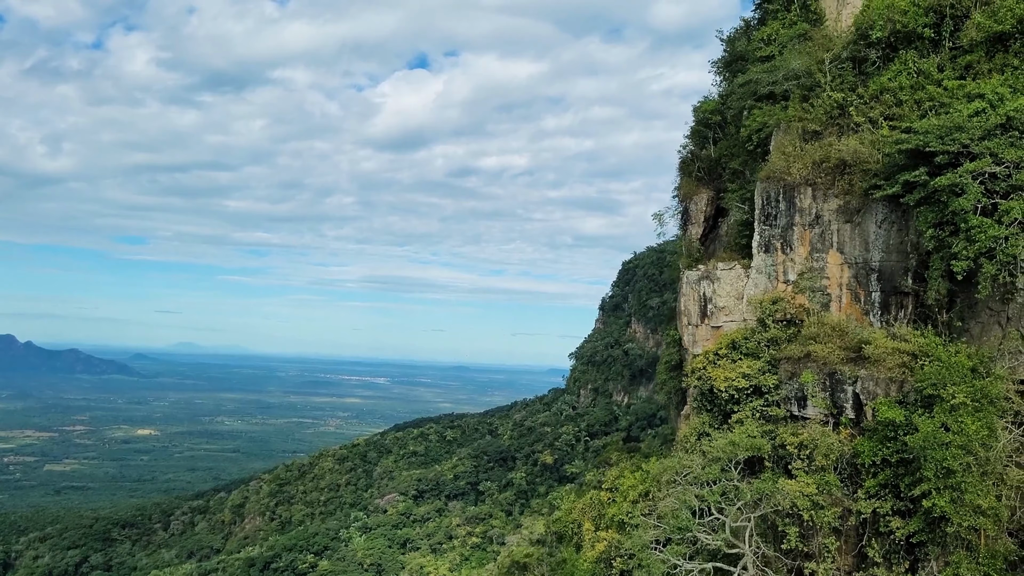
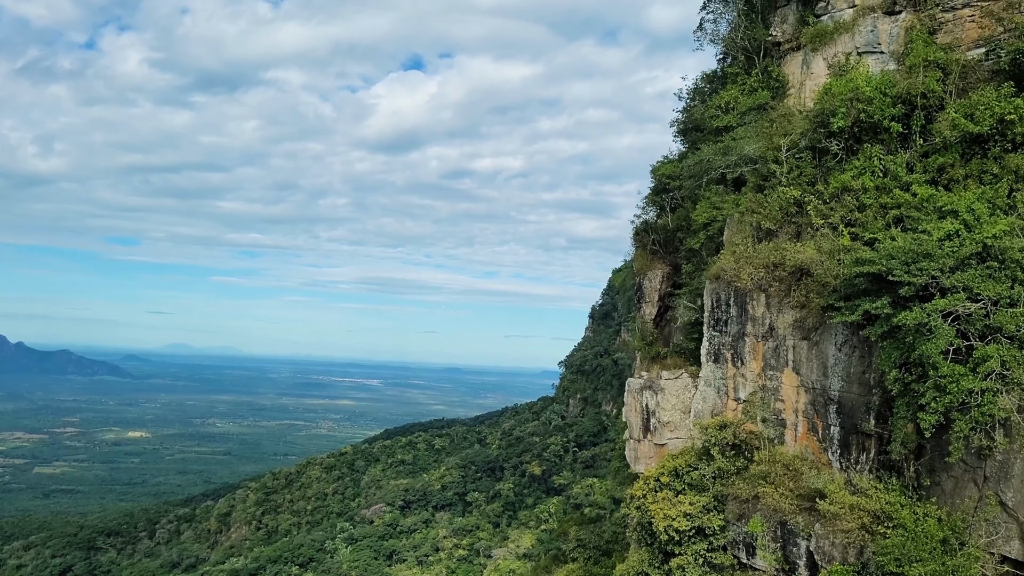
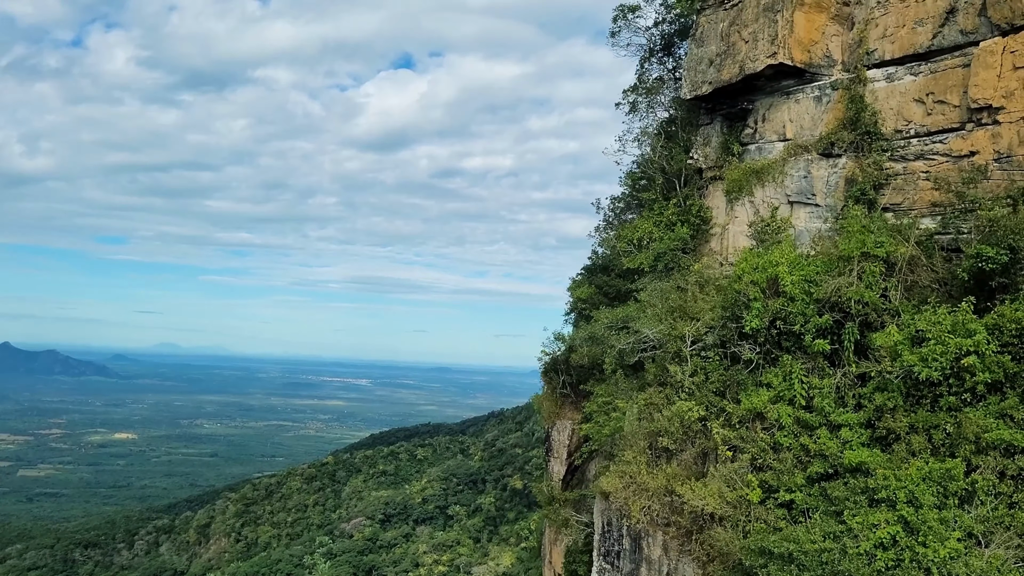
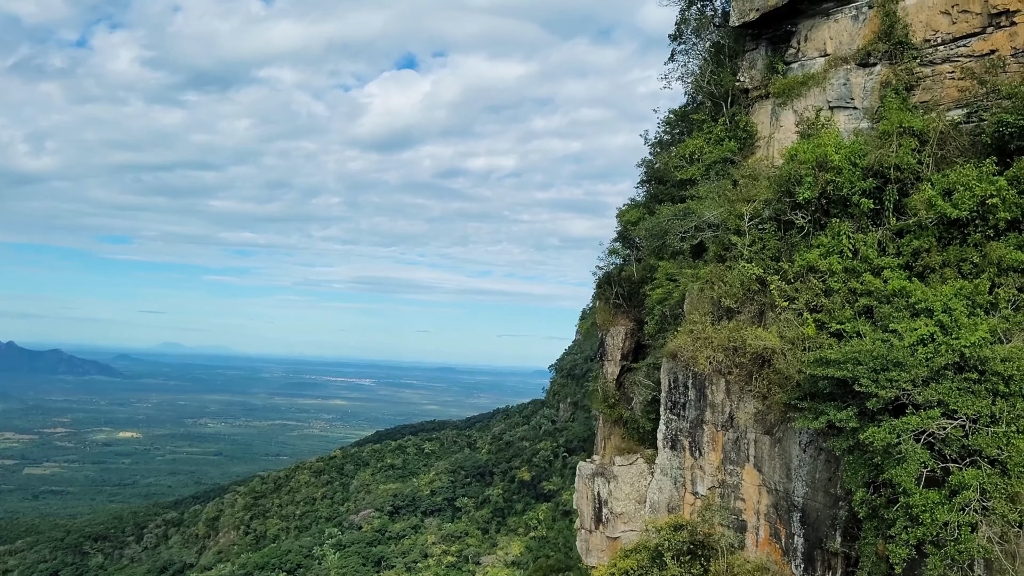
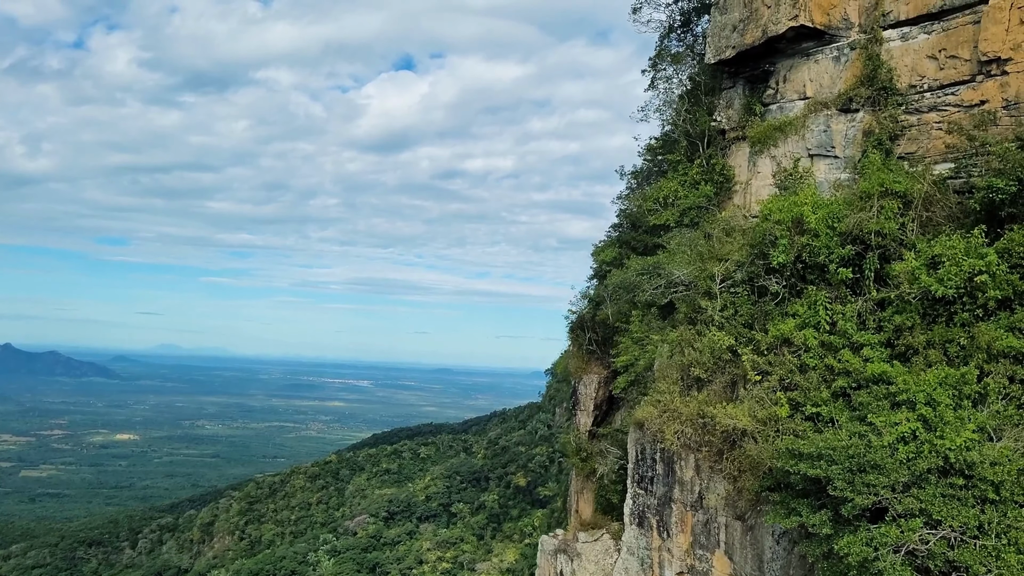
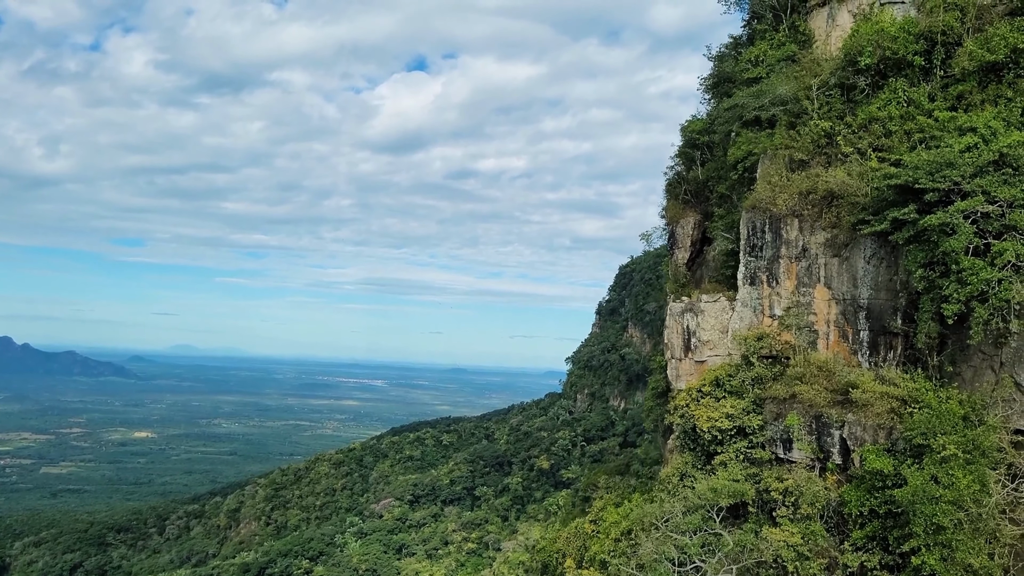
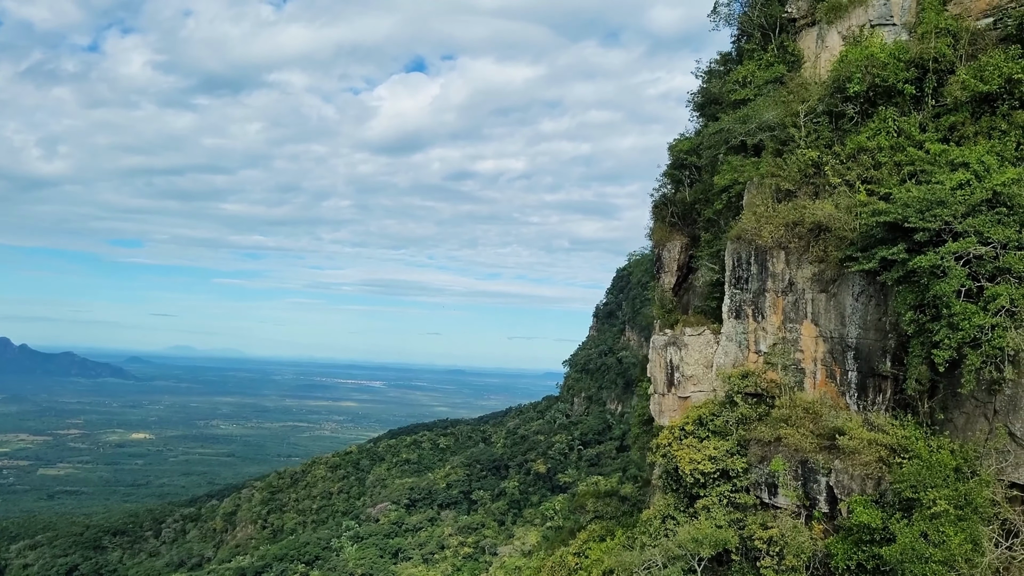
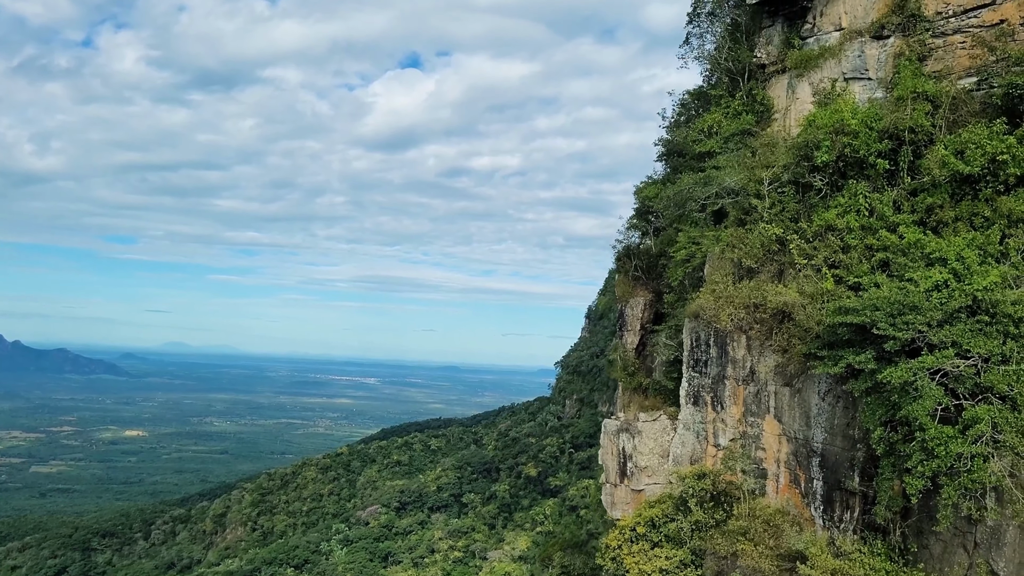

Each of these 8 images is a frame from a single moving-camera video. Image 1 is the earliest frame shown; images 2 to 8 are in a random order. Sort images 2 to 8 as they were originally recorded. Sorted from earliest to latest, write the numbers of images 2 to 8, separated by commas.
6, 7, 2, 8, 4, 5, 3
